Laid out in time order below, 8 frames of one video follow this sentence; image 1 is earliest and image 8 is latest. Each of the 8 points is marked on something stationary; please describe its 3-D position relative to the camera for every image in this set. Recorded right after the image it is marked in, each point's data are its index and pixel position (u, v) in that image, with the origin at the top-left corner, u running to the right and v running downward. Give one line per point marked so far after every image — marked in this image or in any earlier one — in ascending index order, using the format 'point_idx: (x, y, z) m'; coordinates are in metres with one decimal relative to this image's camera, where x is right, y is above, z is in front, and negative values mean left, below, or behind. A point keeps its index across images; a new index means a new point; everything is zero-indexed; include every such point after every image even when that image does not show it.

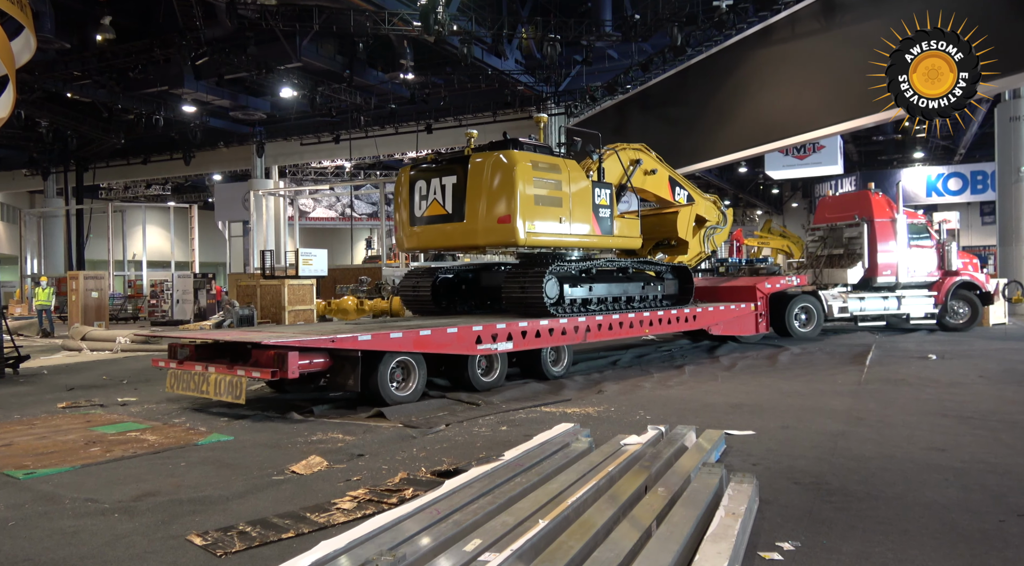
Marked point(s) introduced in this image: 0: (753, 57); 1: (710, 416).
0: (+4.2, +4.0, +14.1) m
1: (+2.0, -1.3, +8.1) m
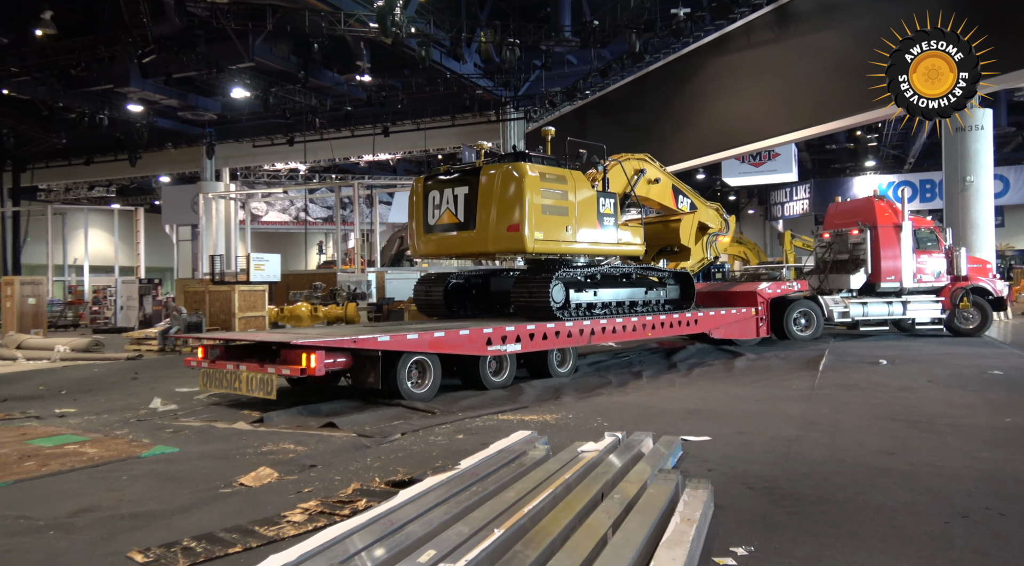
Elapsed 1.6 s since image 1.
0: (+3.5, +3.9, +14.3) m
1: (+1.5, -1.4, +8.1) m
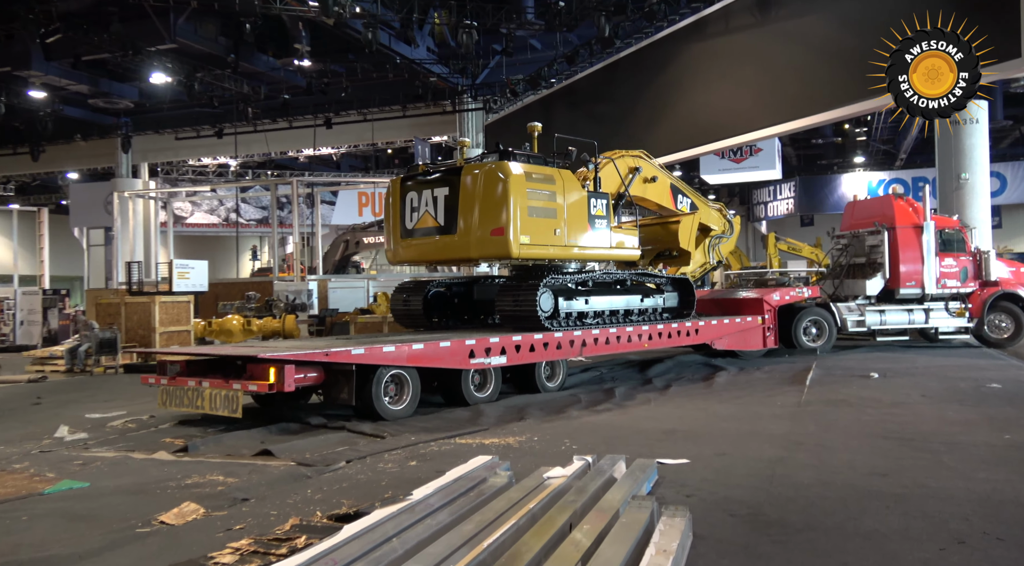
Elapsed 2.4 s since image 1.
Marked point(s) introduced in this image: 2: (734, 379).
0: (+2.8, +3.8, +13.6) m
1: (+1.2, -1.4, +7.4) m
2: (+2.8, -1.2, +10.1) m
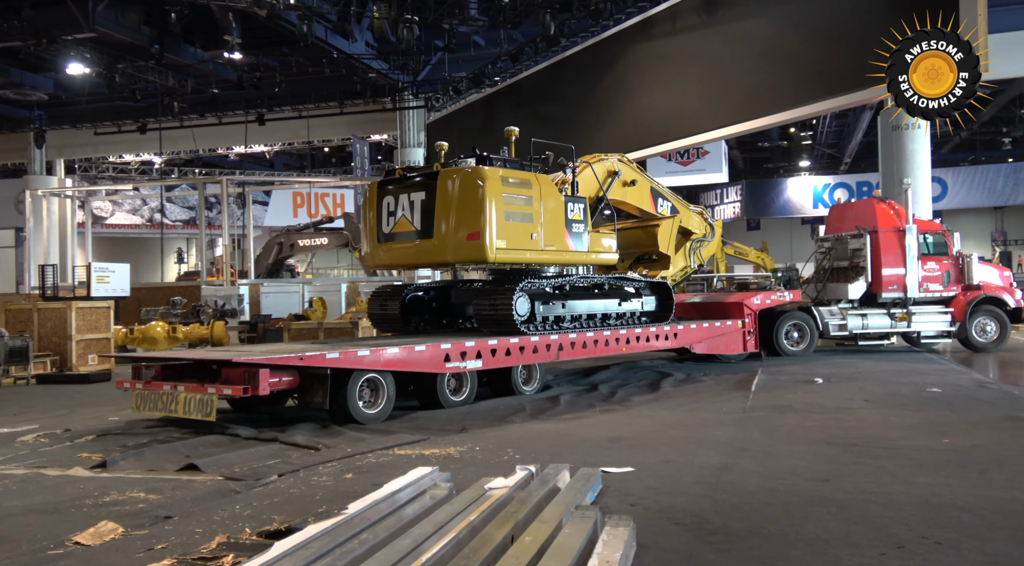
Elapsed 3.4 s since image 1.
0: (+2.0, +3.8, +13.5) m
1: (+0.6, -1.5, +7.2) m
2: (+2.1, -1.3, +10.1) m
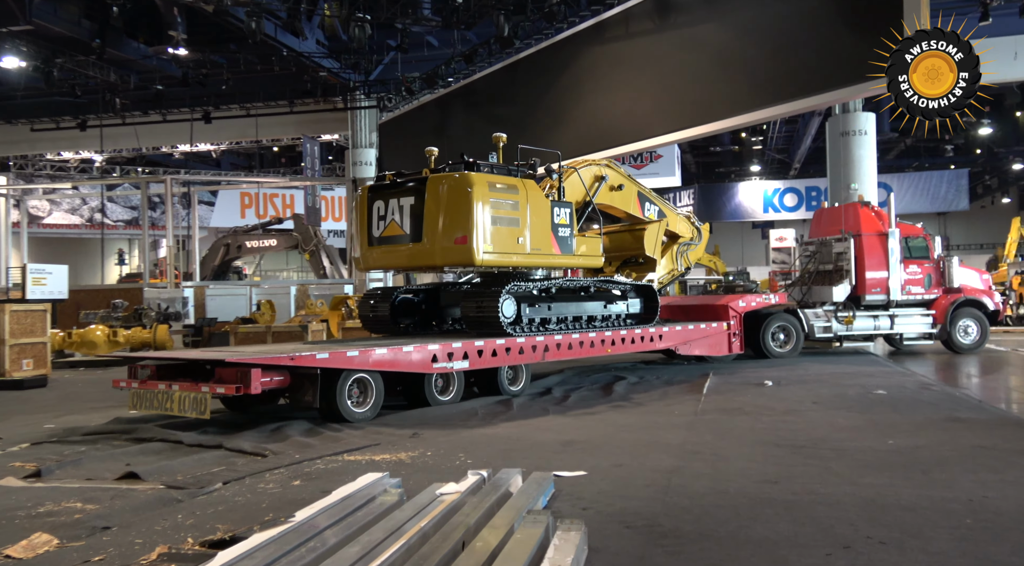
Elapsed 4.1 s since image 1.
0: (+1.2, +3.8, +13.5) m
1: (+0.2, -1.5, +7.2) m
2: (+1.5, -1.3, +10.1) m
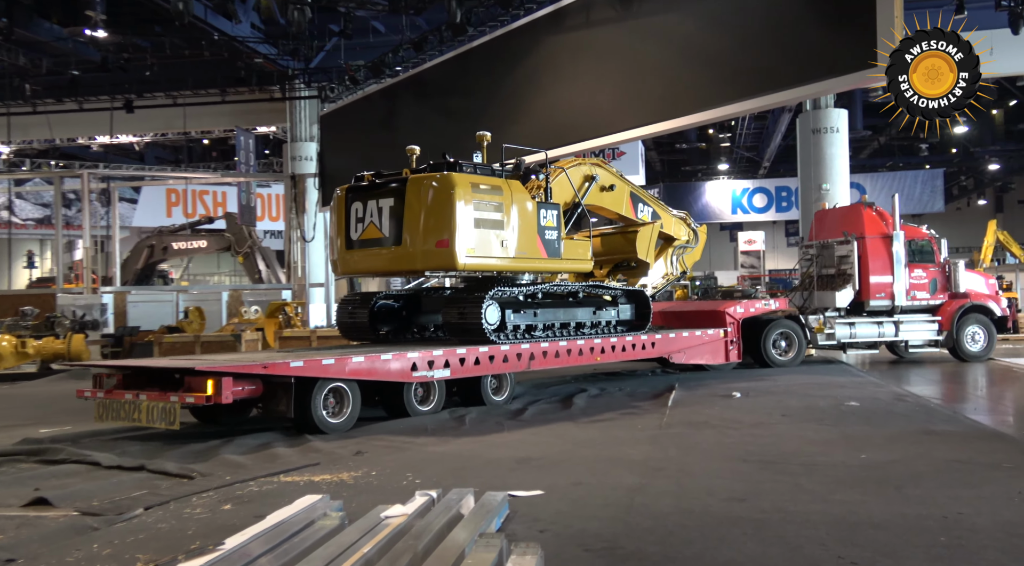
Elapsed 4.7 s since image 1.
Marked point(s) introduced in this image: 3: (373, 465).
0: (+0.6, +3.7, +13.1) m
1: (-0.2, -1.5, +6.7) m
2: (+1.0, -1.4, +9.7) m
3: (-1.1, -1.5, +6.8) m
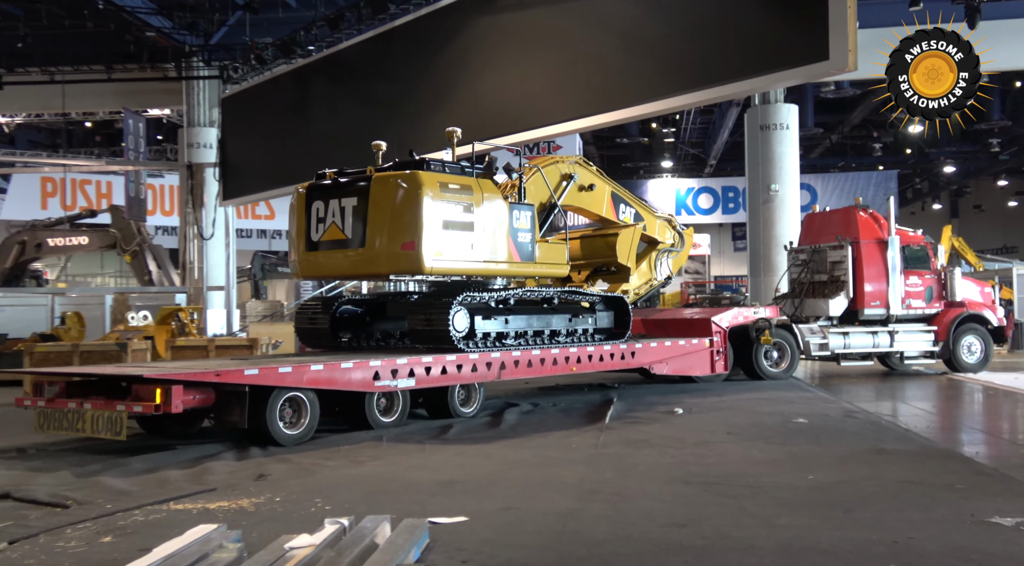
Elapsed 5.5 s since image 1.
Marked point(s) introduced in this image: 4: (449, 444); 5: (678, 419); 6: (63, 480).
0: (-0.3, +3.8, +12.5) m
1: (-0.8, -1.6, +6.1) m
2: (+0.2, -1.4, +9.2) m
3: (-1.7, -1.5, +6.1) m
4: (-0.5, -1.4, +7.9) m
5: (+1.8, -1.3, +8.9) m
6: (-3.5, -1.5, +6.4) m
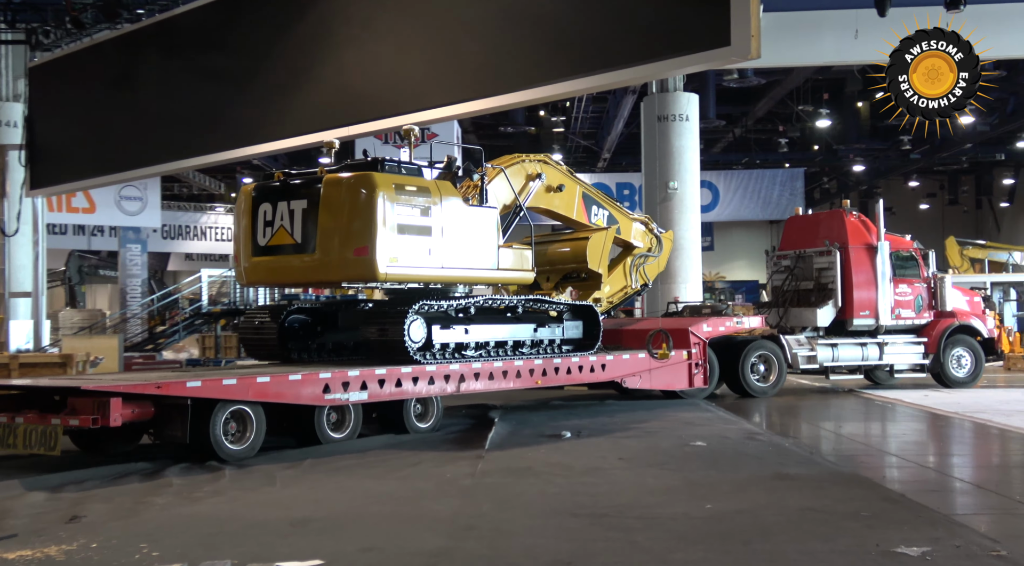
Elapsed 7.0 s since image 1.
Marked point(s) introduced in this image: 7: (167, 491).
0: (-1.8, +3.8, +11.6) m
1: (-1.6, -1.6, +5.3) m
2: (-0.9, -1.4, +8.4) m
3: (-2.6, -1.6, +5.3) m
4: (-1.6, -1.5, +7.1) m
5: (+0.7, -1.4, +8.3) m
6: (-4.4, -1.5, +5.4) m
7: (-2.5, -1.5, +6.5) m
